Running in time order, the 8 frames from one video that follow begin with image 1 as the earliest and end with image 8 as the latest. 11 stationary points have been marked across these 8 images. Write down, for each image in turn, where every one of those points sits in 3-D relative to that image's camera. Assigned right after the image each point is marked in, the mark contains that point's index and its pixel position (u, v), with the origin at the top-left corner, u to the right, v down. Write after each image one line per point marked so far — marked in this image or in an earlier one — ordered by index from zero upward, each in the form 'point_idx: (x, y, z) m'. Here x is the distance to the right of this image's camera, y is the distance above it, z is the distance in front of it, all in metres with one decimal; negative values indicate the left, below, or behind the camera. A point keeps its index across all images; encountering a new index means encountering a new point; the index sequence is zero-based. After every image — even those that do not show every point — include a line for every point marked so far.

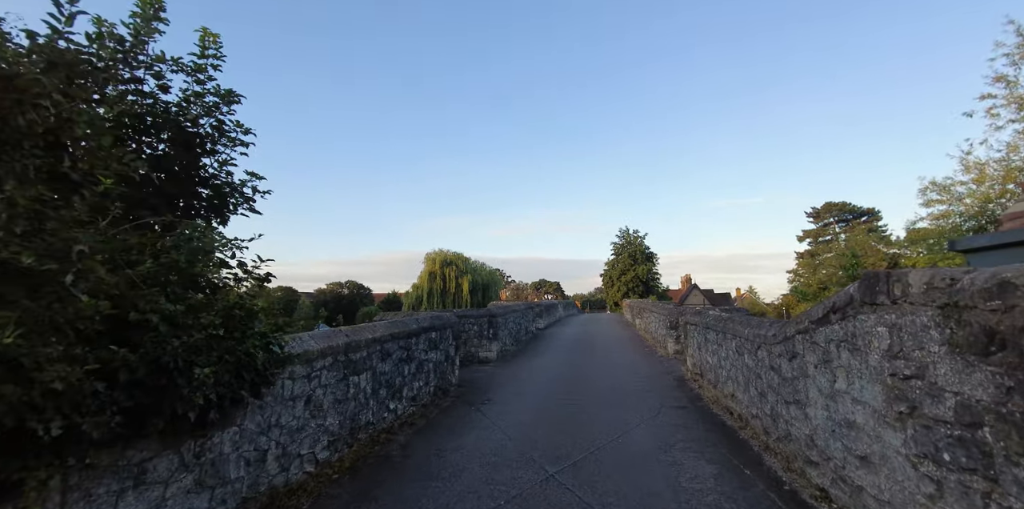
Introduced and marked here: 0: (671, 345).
0: (+3.8, -2.2, +10.0) m
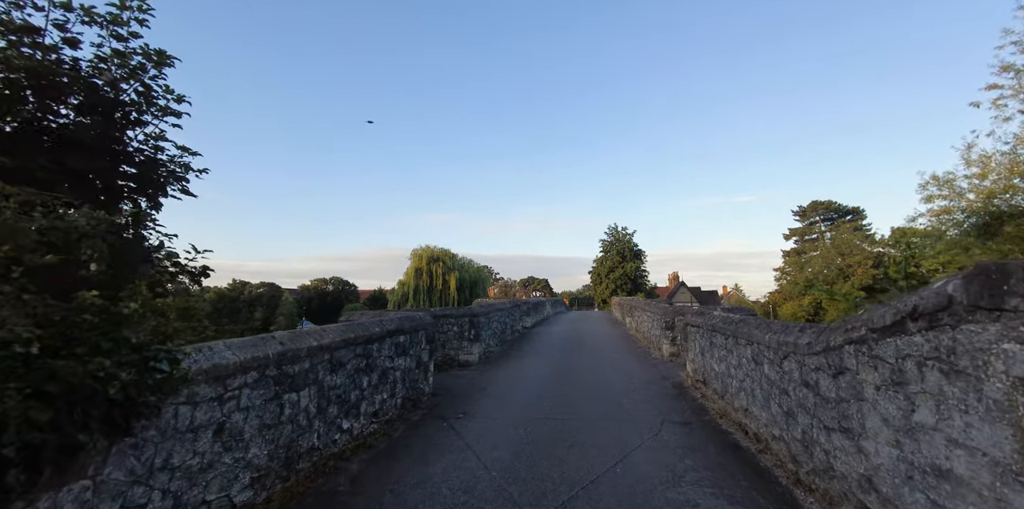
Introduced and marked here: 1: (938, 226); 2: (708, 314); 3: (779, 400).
0: (+3.4, -2.1, +9.3) m
1: (+13.6, +0.9, +13.5) m
2: (+2.8, -0.9, +6.1) m
3: (+2.3, -1.3, +3.7) m
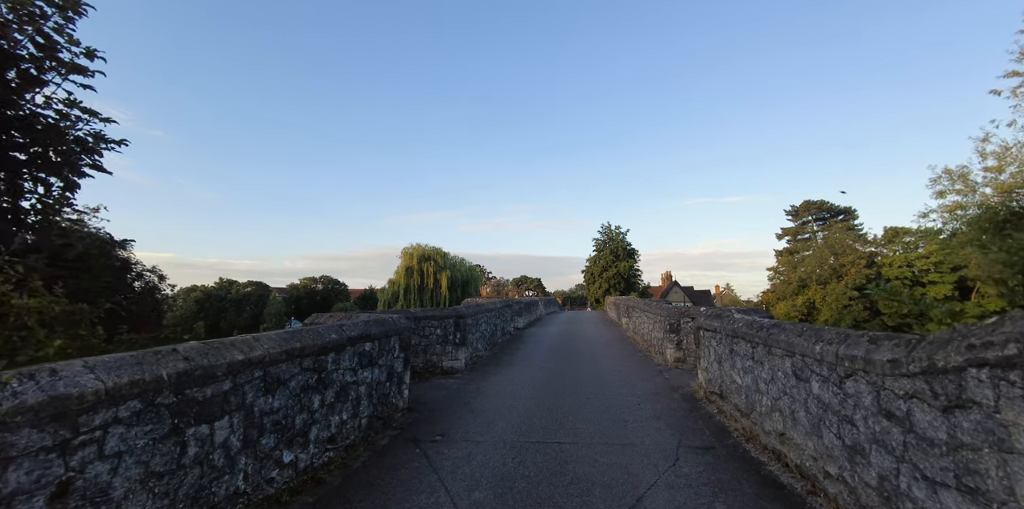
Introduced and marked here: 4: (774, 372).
0: (+3.2, -2.0, +8.5) m
1: (+13.3, +1.0, +12.9) m
2: (+2.7, -0.8, +5.3) m
3: (+2.2, -1.2, +2.9) m
4: (+2.4, -1.1, +3.9) m
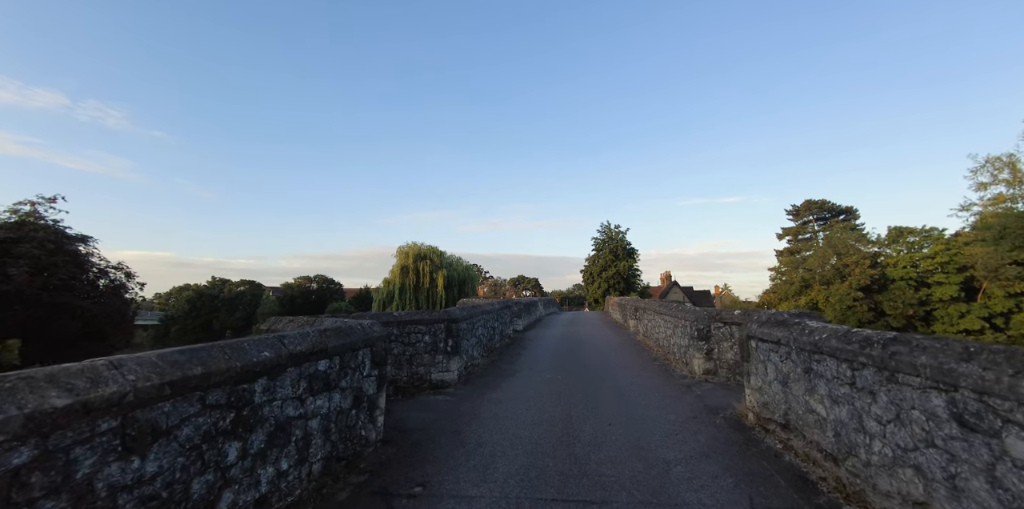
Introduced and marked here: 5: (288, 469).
0: (+3.2, -1.9, +7.3) m
1: (+13.3, +1.1, +11.7) m
2: (+2.7, -0.7, +4.1) m
3: (+2.3, -1.1, +1.7) m
4: (+2.5, -1.0, +2.7) m
5: (-1.6, -1.6, +3.1) m
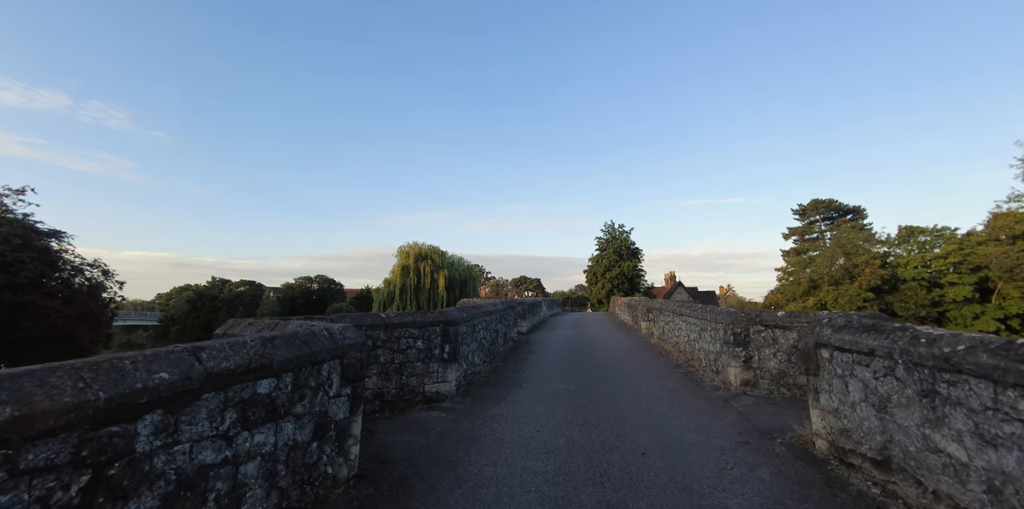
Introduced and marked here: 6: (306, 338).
0: (+3.3, -1.8, +6.3) m
1: (+13.5, +1.2, +10.7) m
2: (+2.8, -0.6, +3.1) m
3: (+2.4, -1.0, +0.7) m
4: (+2.5, -0.8, +1.7) m
5: (-1.6, -1.5, +2.1) m
6: (-1.5, -0.6, +3.1) m
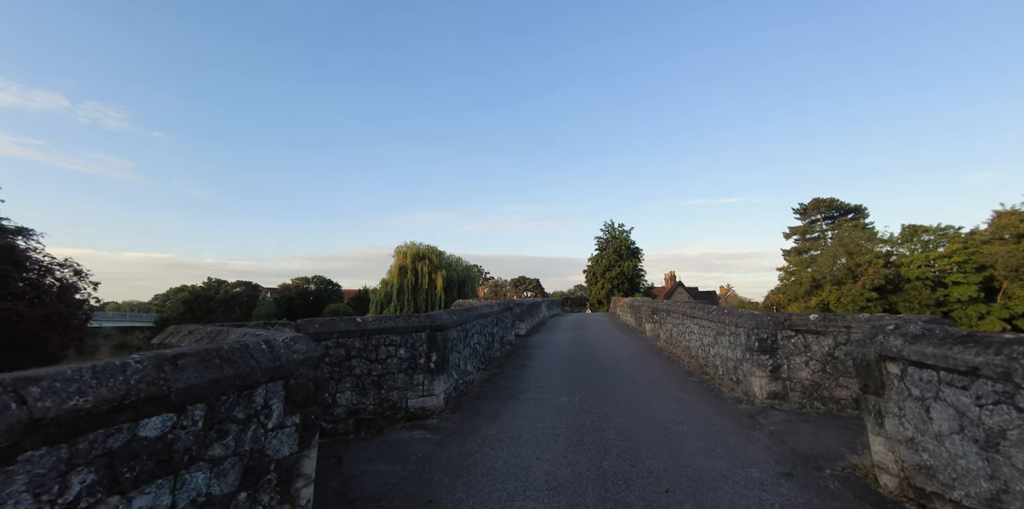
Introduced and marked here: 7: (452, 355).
0: (+3.3, -1.7, +5.5) m
1: (+13.4, +1.2, +10.0) m
2: (+2.8, -0.5, +2.4) m
3: (+2.3, -0.9, -0.1) m
4: (+2.5, -0.8, +0.9) m
5: (-1.6, -1.4, +1.4) m
6: (-1.6, -0.6, +2.4) m
7: (-0.9, -1.5, +6.3) m
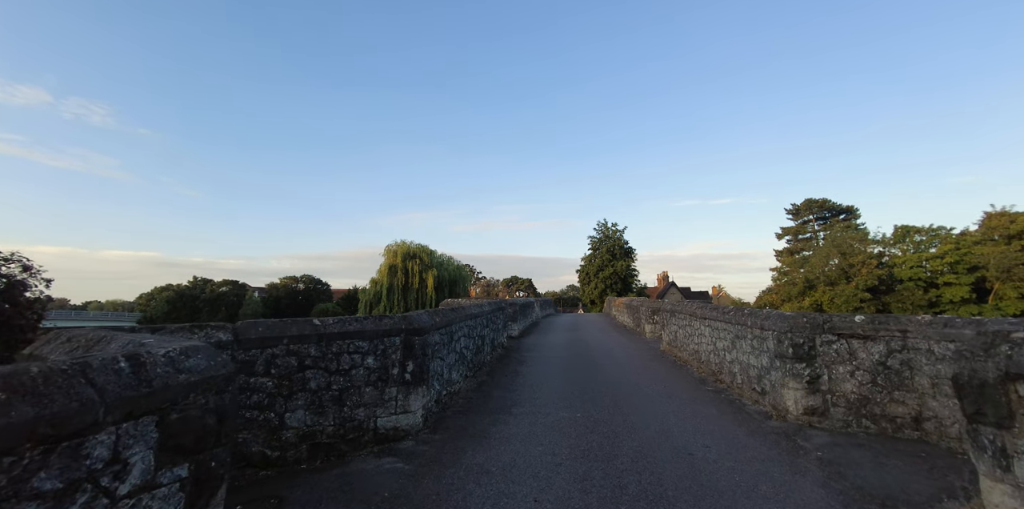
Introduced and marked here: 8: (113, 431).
0: (+3.2, -1.6, +4.7) m
1: (+13.2, +1.3, +9.3) m
2: (+2.7, -0.4, +1.5) m
3: (+2.3, -0.8, -0.9) m
4: (+2.5, -0.7, 0.0) m
5: (-1.6, -1.3, +0.4) m
6: (-1.6, -0.4, +1.5) m
7: (-1.0, -1.4, +5.3) m
8: (-1.5, -0.7, +1.6) m
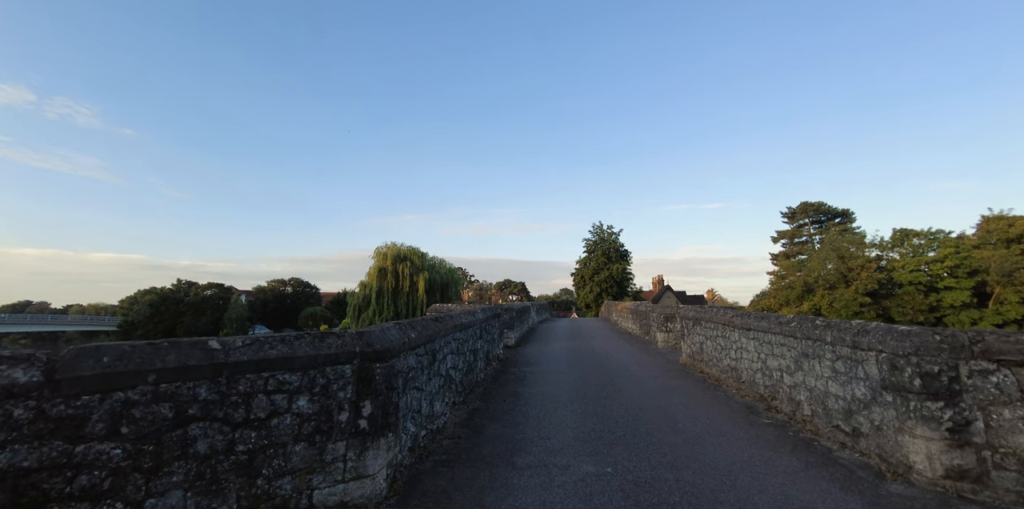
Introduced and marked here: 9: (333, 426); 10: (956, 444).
0: (+3.2, -1.5, +3.2) m
1: (+13.2, +1.3, +8.0) m
2: (+2.8, -0.3, 0.0) m
3: (+2.5, -0.7, -2.4) m
4: (+2.6, -0.5, -1.4) m
5: (-1.5, -1.1, -1.1) m
6: (-1.5, -0.3, -0.1) m
7: (-1.0, -1.3, +3.8) m
8: (-1.4, -0.5, 0.0) m
9: (-1.2, -1.2, +2.9) m
10: (+3.3, -1.4, +3.1) m
